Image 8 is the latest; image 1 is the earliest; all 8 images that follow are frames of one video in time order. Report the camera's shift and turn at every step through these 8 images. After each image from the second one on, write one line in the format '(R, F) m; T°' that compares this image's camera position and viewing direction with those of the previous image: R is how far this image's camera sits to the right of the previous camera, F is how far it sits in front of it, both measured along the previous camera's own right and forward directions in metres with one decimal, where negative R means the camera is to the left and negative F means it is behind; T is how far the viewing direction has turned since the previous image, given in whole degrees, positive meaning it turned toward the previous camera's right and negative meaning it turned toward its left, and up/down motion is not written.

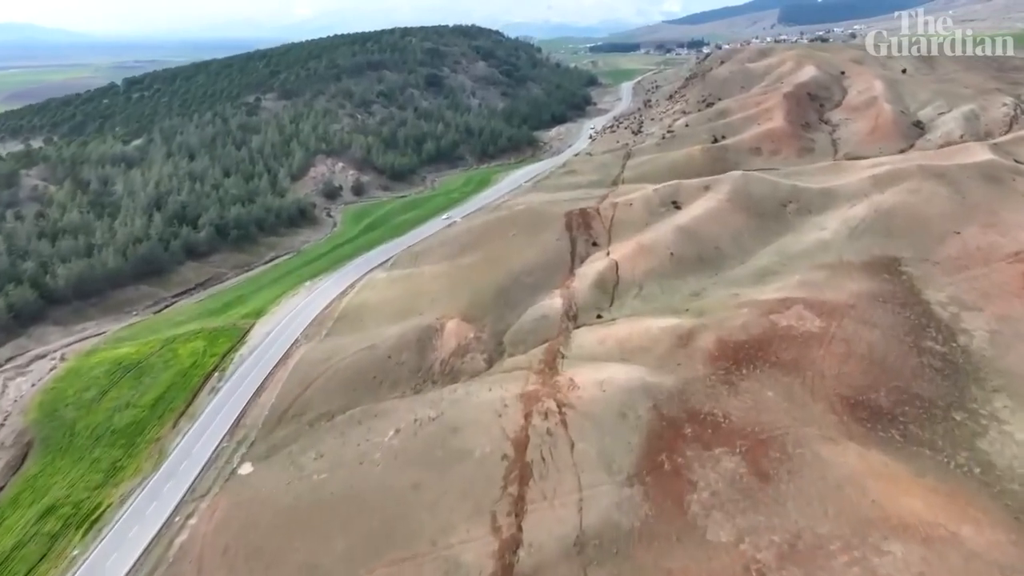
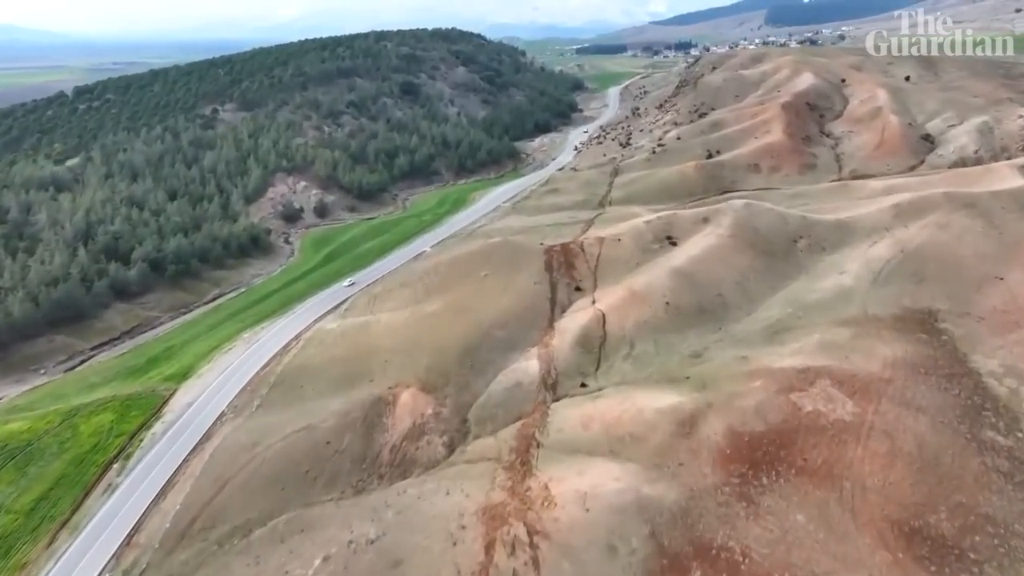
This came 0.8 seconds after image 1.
(+1.1, +6.4) m; +1°
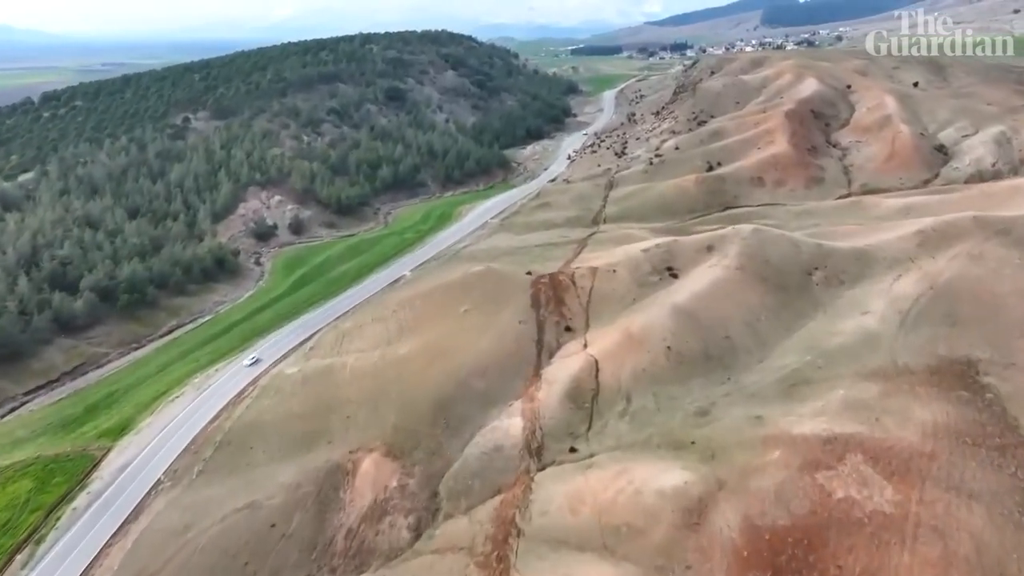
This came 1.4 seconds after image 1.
(+0.7, +4.4) m; 0°
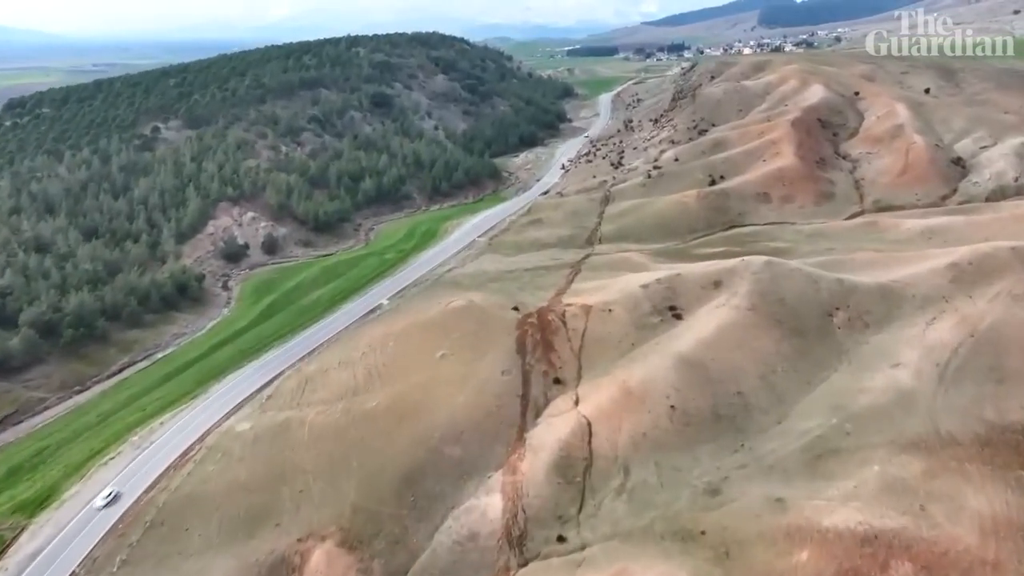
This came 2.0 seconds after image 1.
(+0.7, +4.4) m; 0°
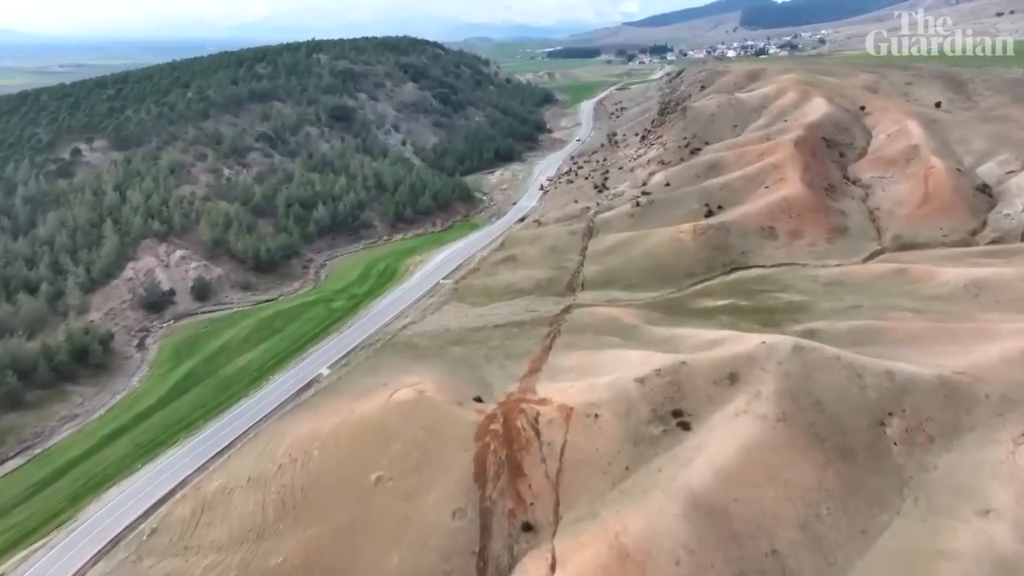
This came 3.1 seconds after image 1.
(+1.0, +8.1) m; +1°
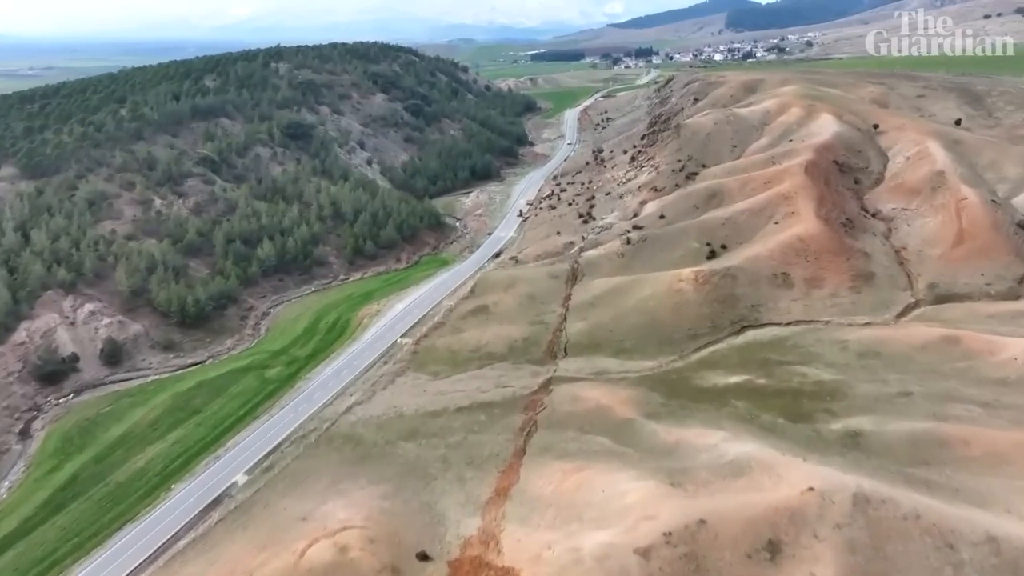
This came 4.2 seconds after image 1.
(+1.1, +8.2) m; +1°
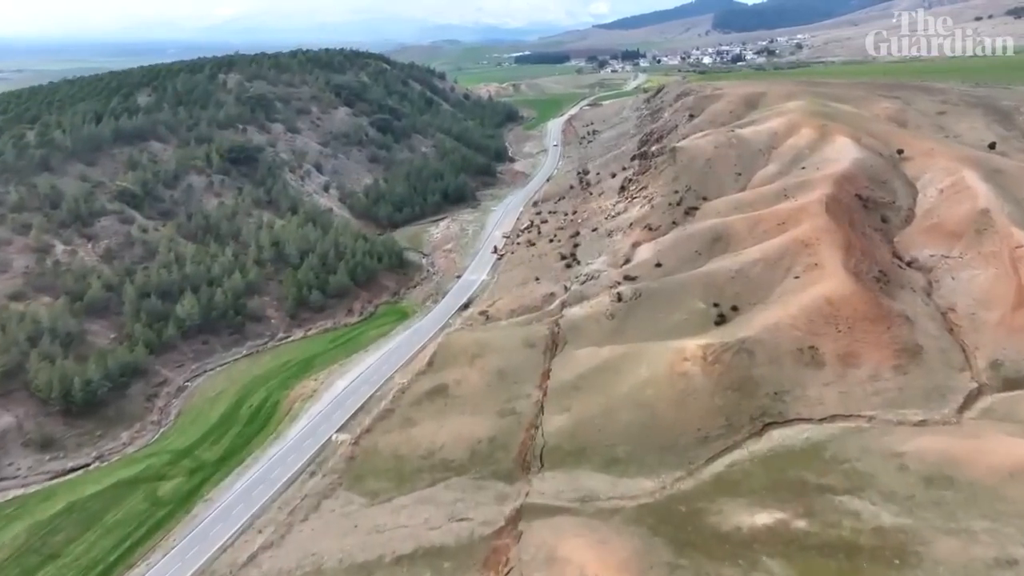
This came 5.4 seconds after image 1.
(+1.3, +9.1) m; +1°
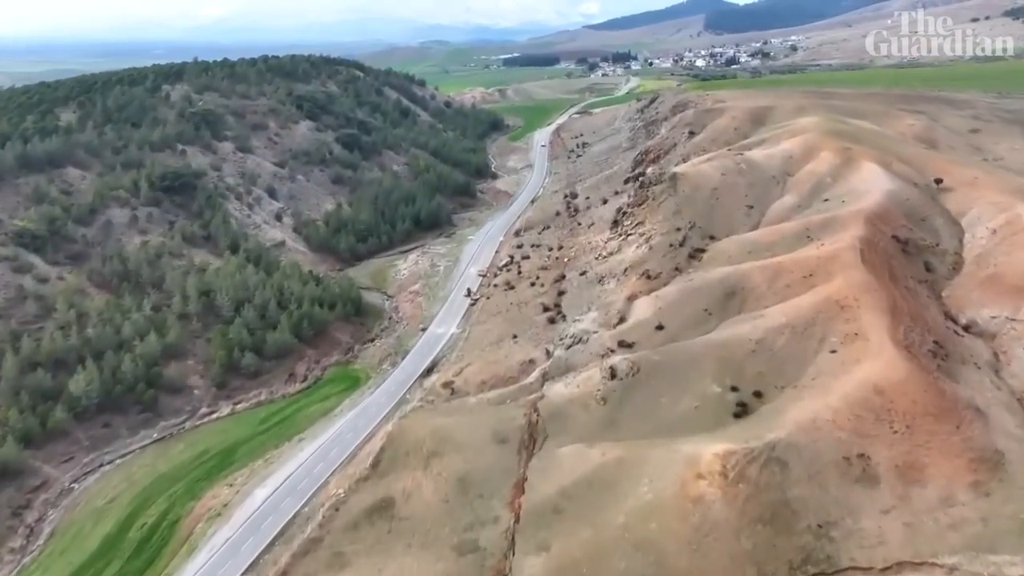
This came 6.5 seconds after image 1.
(+1.3, +8.8) m; +1°
